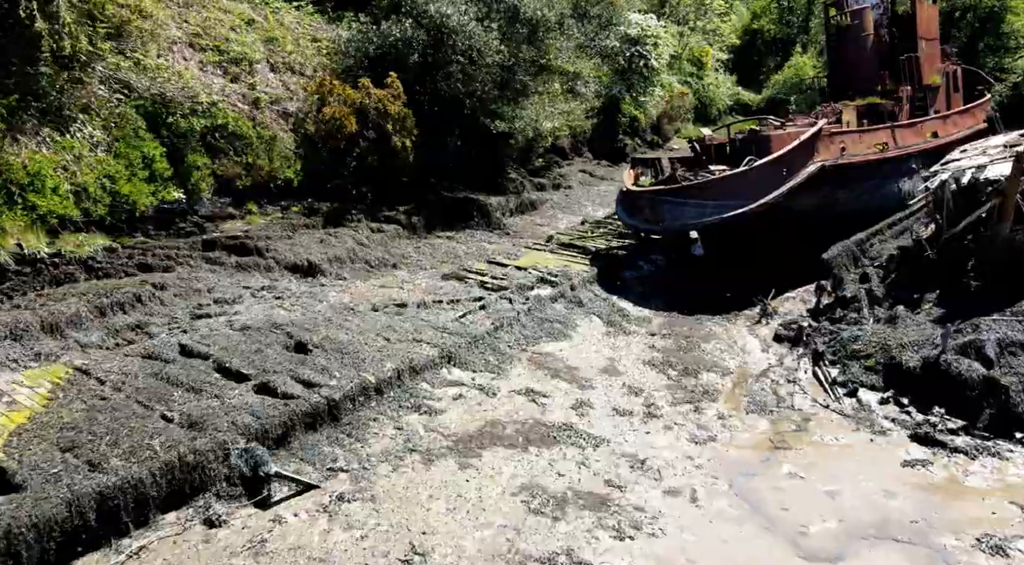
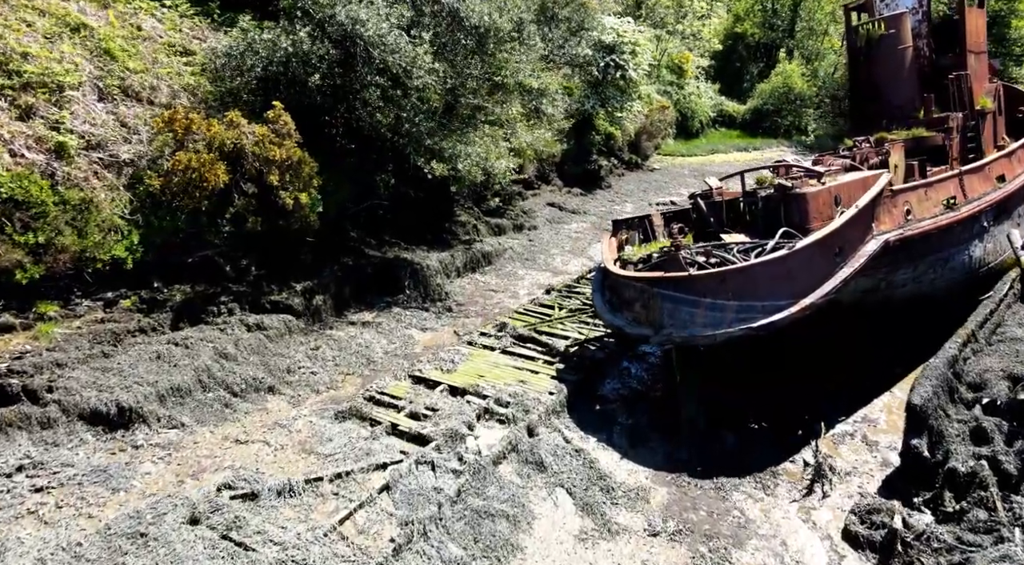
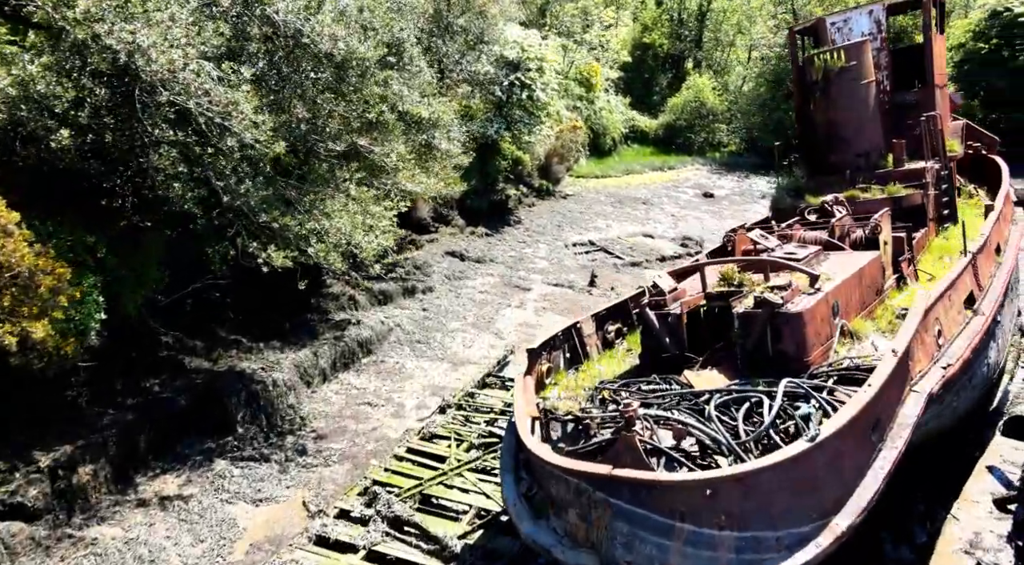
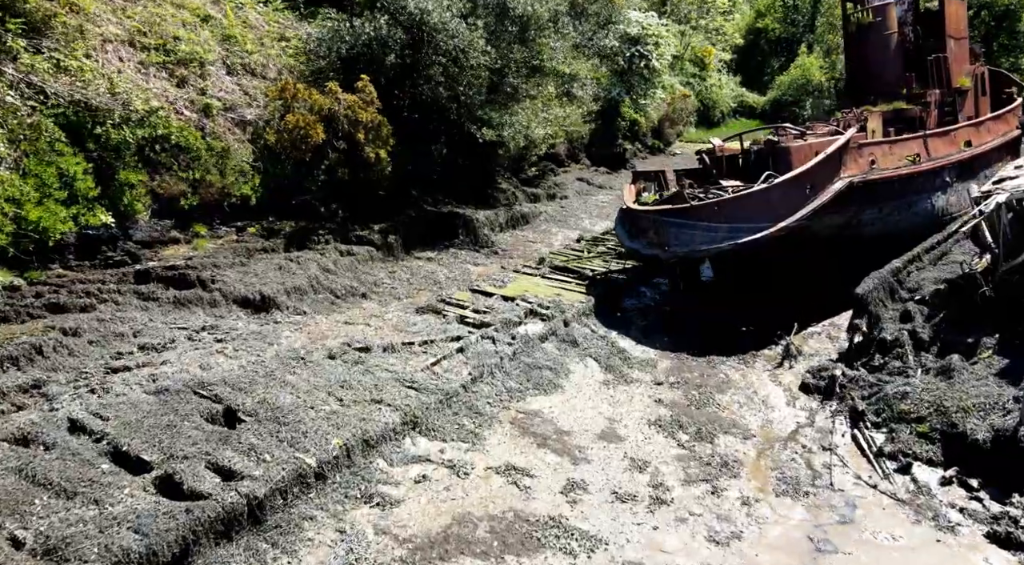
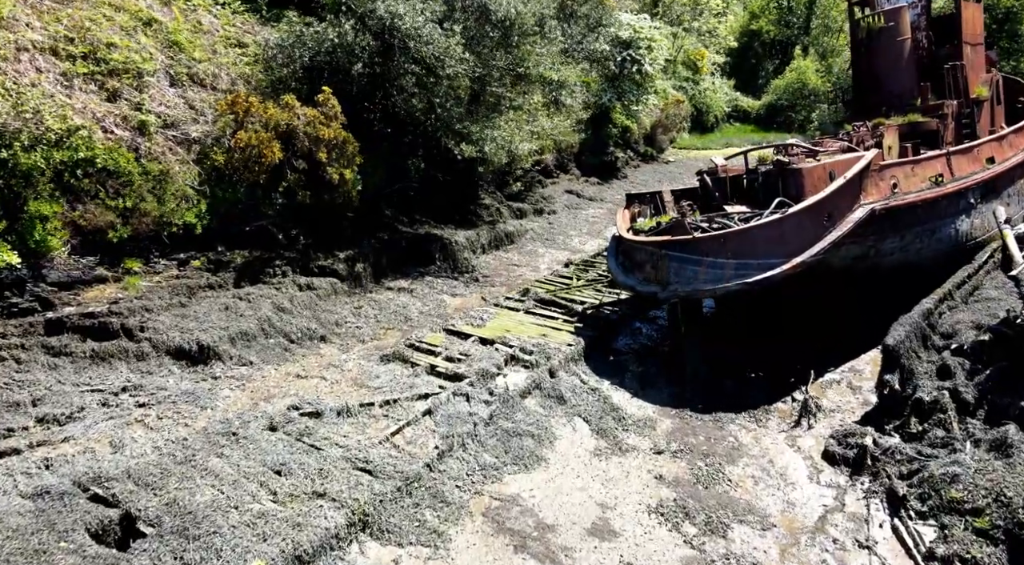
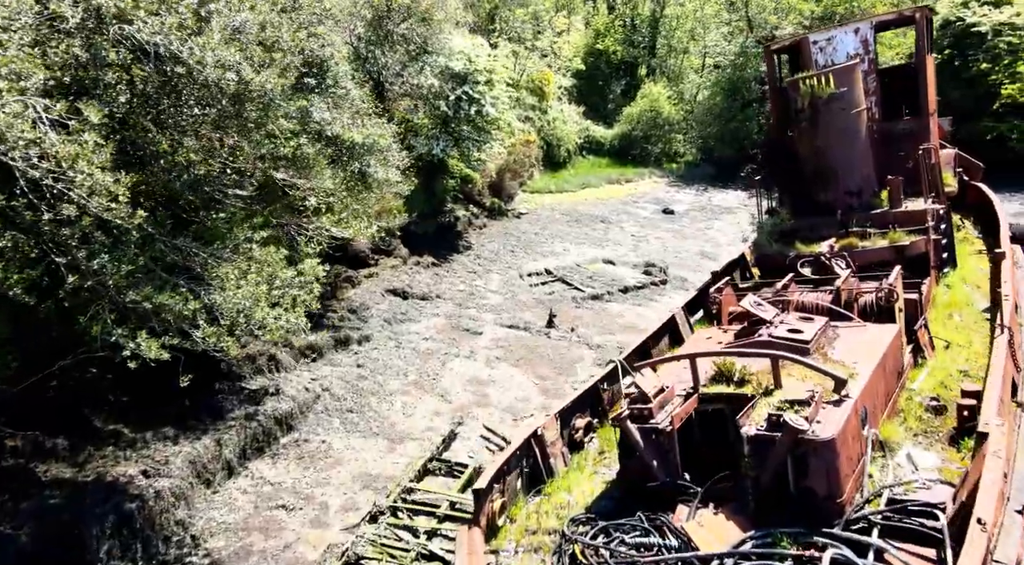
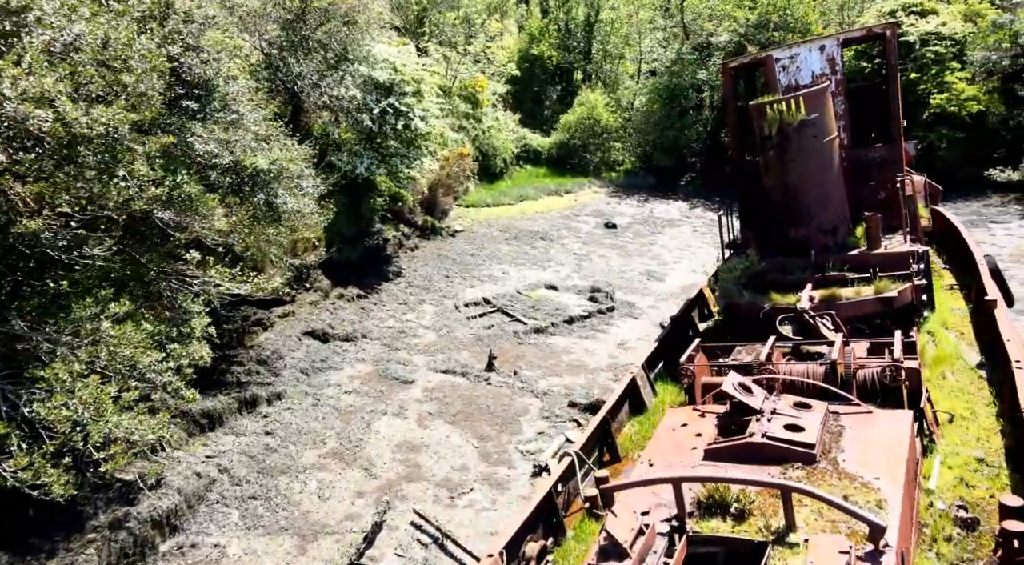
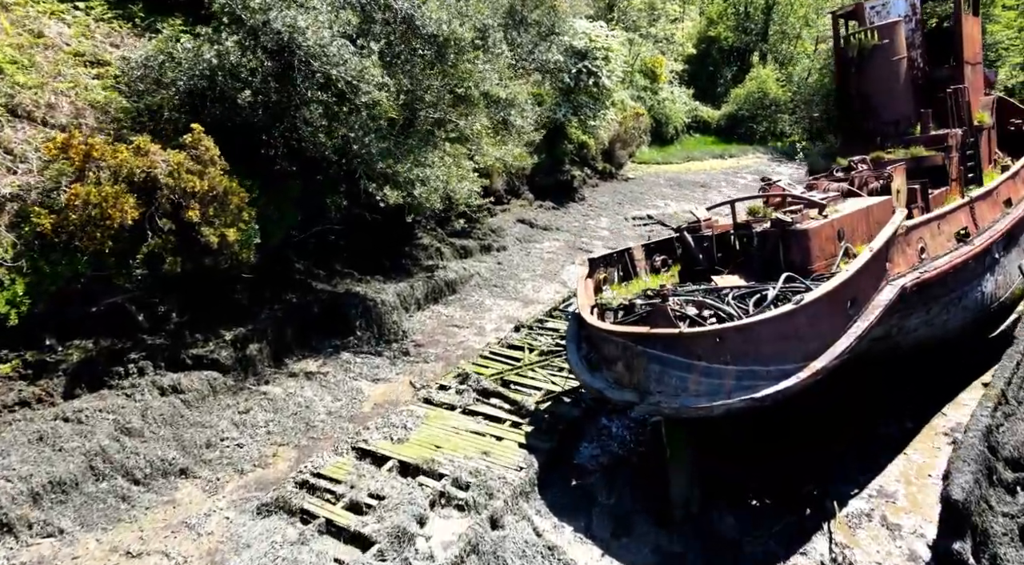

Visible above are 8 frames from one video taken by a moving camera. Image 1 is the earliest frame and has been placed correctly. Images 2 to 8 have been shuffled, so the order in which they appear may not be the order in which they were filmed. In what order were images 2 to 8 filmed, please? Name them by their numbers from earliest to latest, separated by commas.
4, 5, 2, 8, 3, 6, 7
